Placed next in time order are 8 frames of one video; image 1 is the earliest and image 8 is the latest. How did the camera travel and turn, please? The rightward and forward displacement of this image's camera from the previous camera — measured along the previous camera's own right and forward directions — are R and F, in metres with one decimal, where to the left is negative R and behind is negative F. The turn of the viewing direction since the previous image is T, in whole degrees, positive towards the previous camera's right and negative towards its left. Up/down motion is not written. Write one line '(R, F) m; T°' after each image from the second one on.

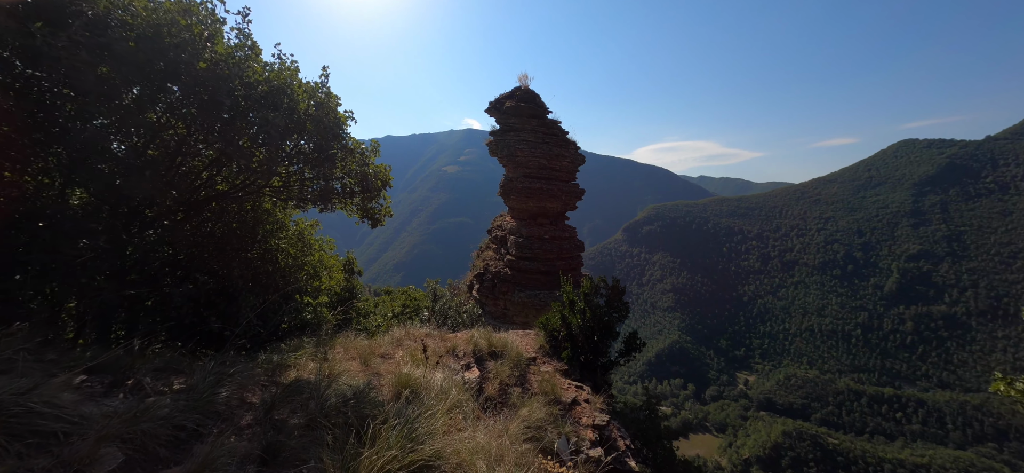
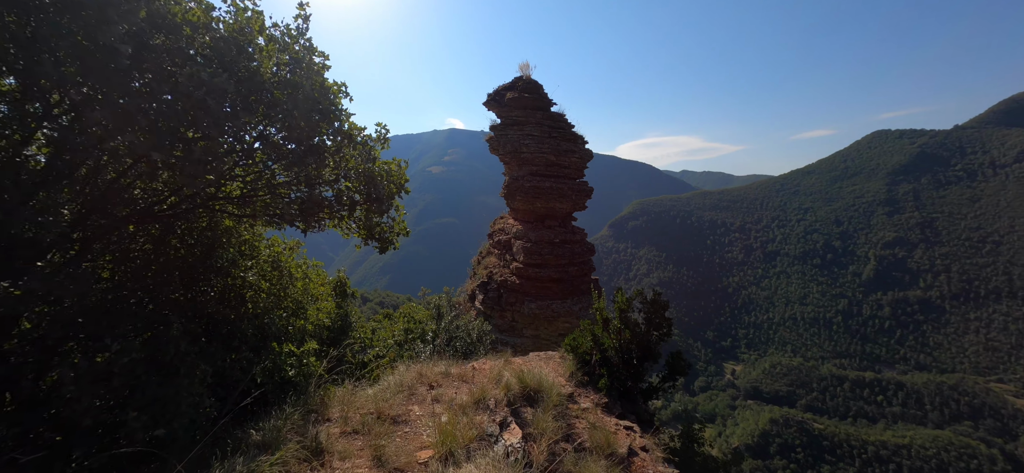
(-0.5, +1.1) m; +2°
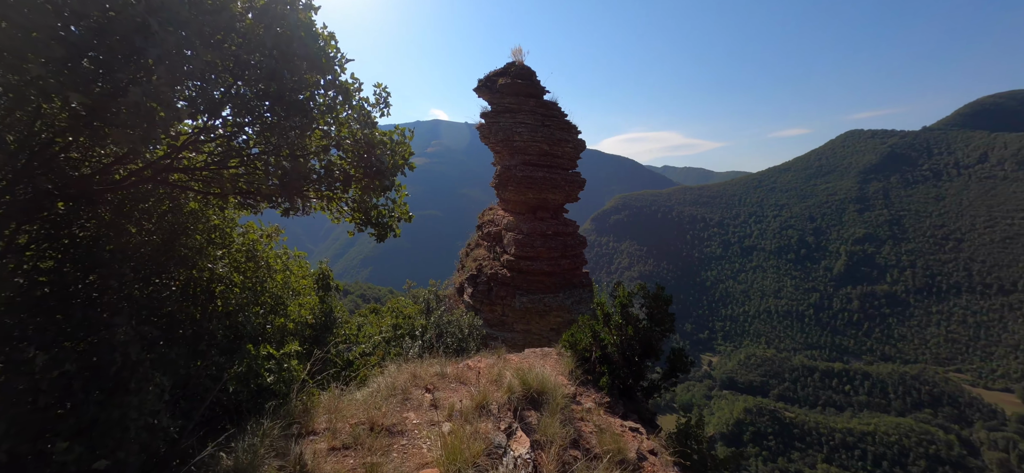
(-0.2, +0.4) m; +2°
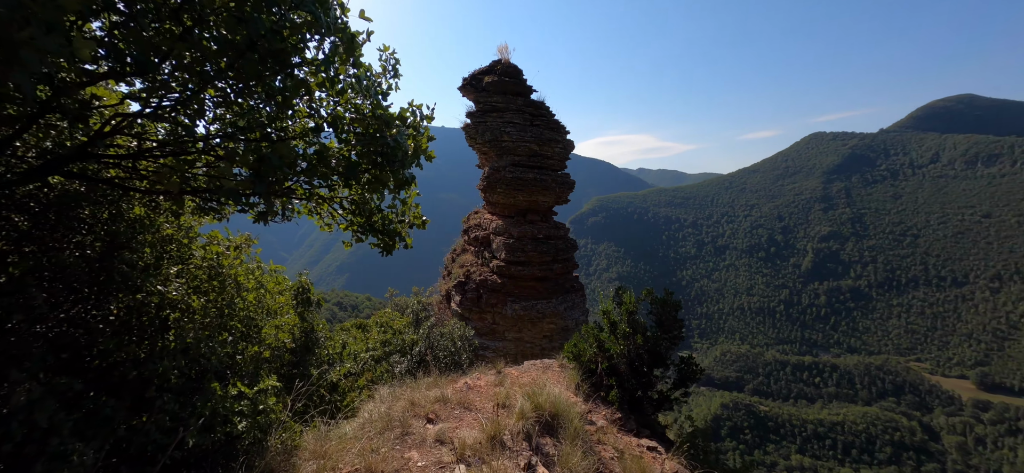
(-0.3, +0.5) m; +3°
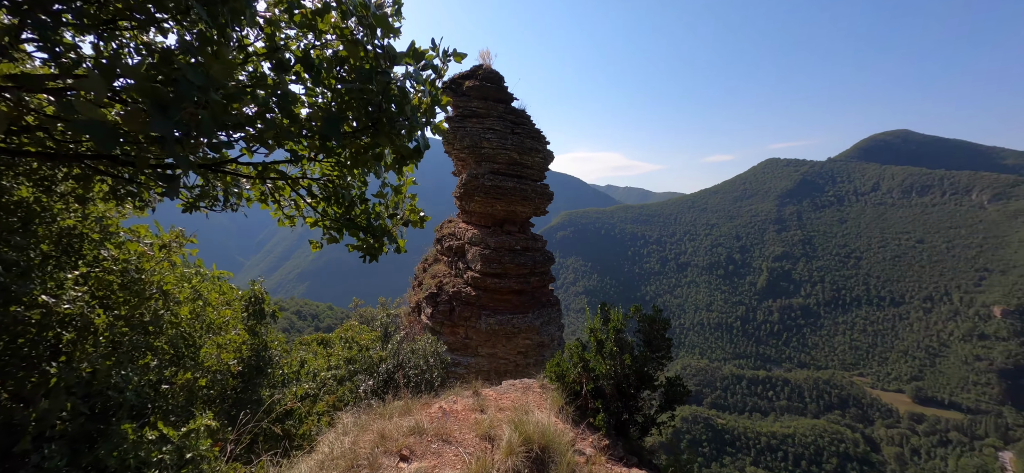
(-0.2, +0.4) m; +4°
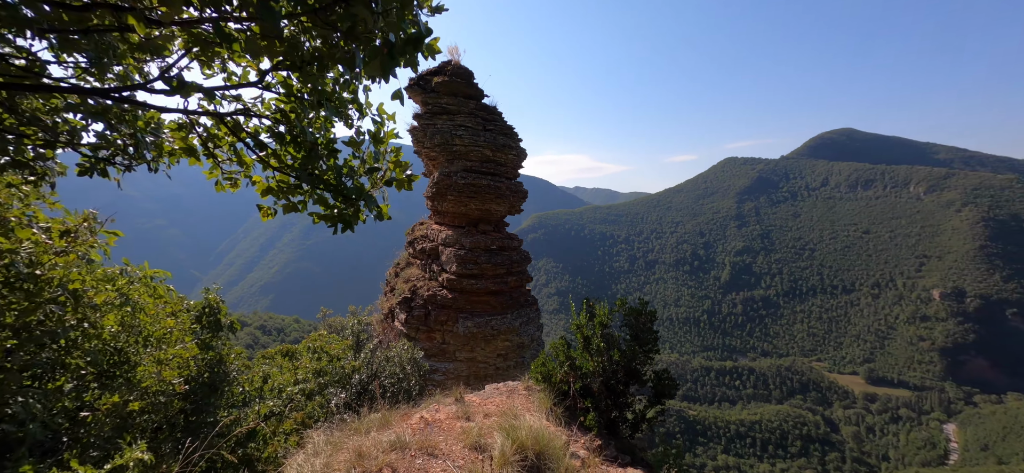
(-0.1, +0.3) m; +4°
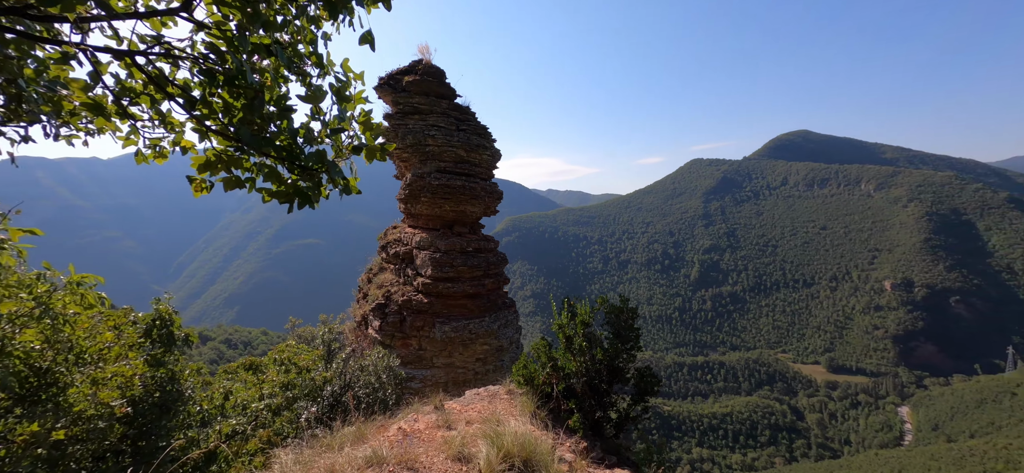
(0.0, +0.2) m; +4°
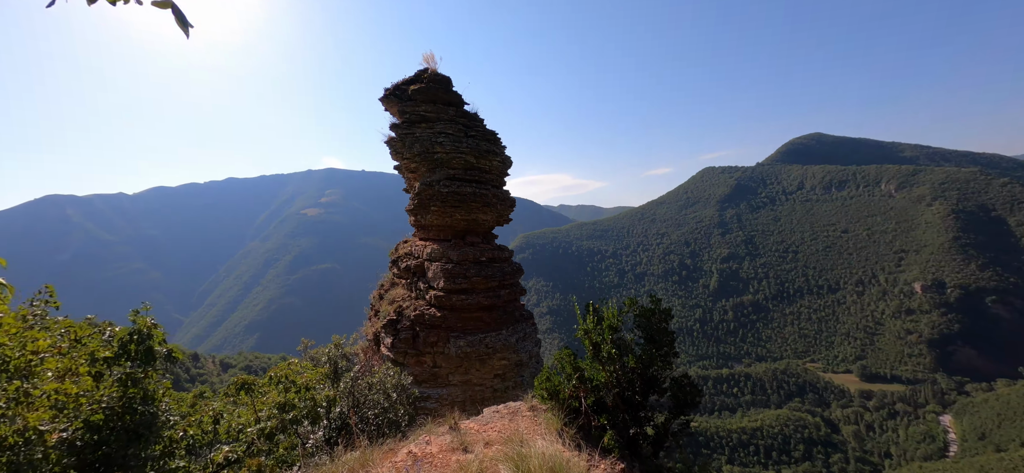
(0.0, +0.4) m; -2°
